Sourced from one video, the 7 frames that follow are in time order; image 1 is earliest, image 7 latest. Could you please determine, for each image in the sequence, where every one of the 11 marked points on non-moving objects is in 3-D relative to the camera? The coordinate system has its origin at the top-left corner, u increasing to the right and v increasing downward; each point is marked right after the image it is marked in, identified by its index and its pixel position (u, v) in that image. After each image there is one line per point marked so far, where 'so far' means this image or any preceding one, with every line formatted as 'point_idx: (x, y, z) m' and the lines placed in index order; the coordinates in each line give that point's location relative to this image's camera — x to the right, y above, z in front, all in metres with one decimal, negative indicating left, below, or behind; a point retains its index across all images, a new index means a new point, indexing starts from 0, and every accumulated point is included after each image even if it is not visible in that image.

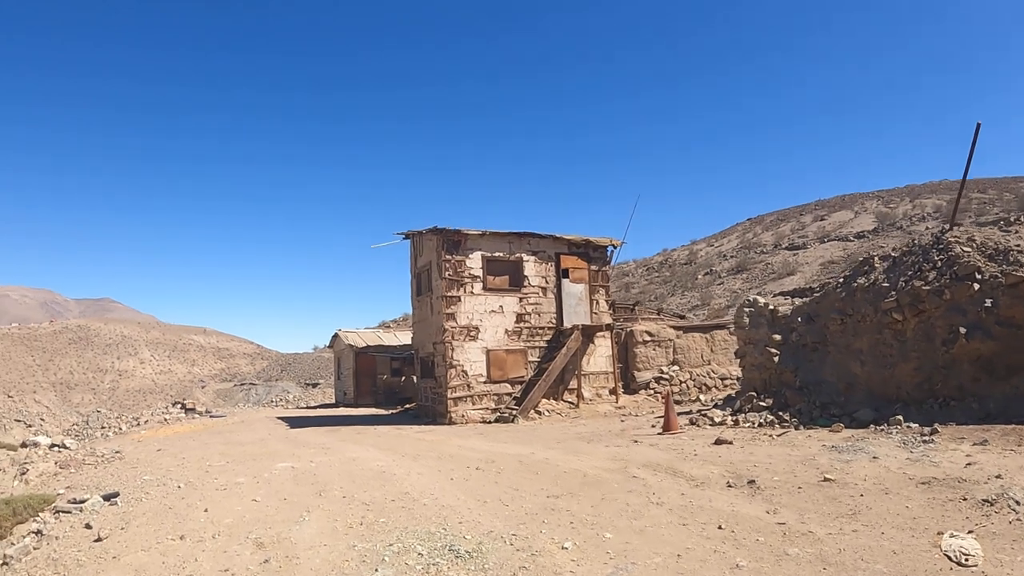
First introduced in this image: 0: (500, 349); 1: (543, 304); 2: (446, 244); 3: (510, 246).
0: (-0.2, -1.6, +17.8) m
1: (+1.0, -0.5, +19.0) m
2: (-1.6, +1.2, +17.5) m
3: (+0.1, +1.2, +18.6) m
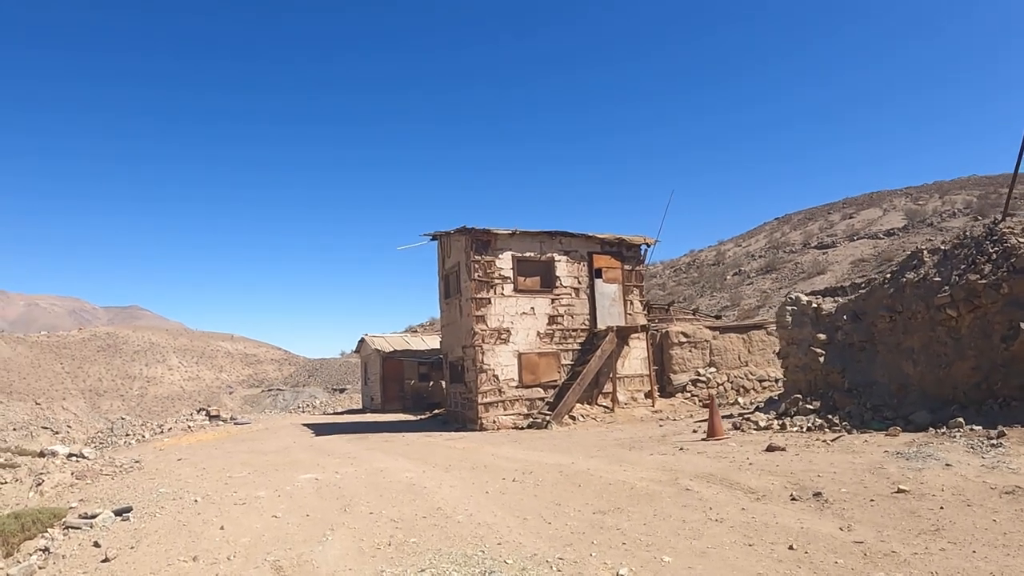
0: (+0.6, -1.7, +17.2) m
1: (+1.8, -0.5, +18.3) m
2: (-0.8, +1.1, +17.0) m
3: (+0.9, +1.1, +18.0) m
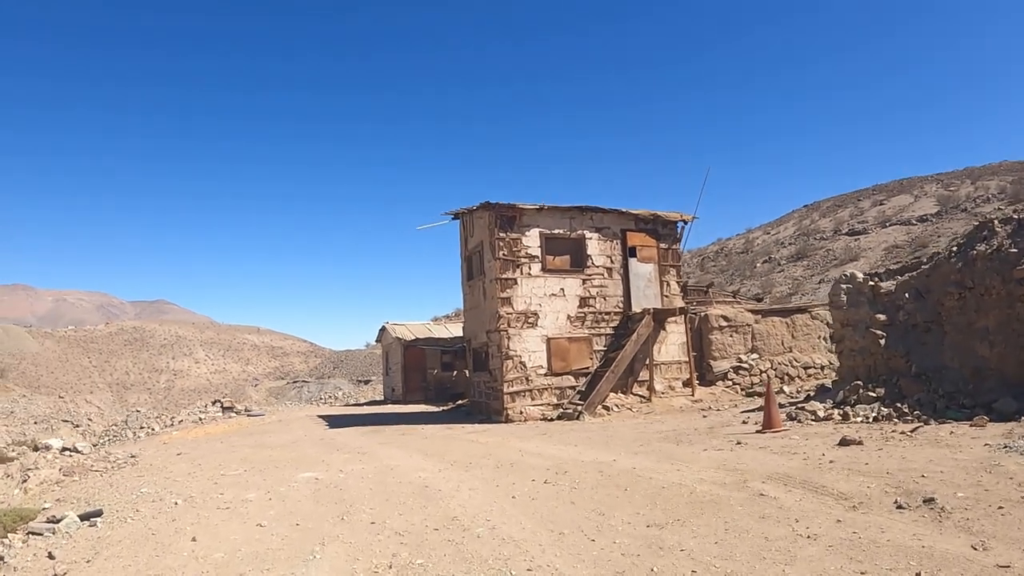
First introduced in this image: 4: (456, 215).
0: (+1.2, -1.2, +15.9) m
1: (+2.5, 0.0, +16.9) m
2: (-0.2, +1.6, +15.6) m
3: (+1.5, +1.6, +16.6) m
4: (-1.4, +1.9, +17.2) m
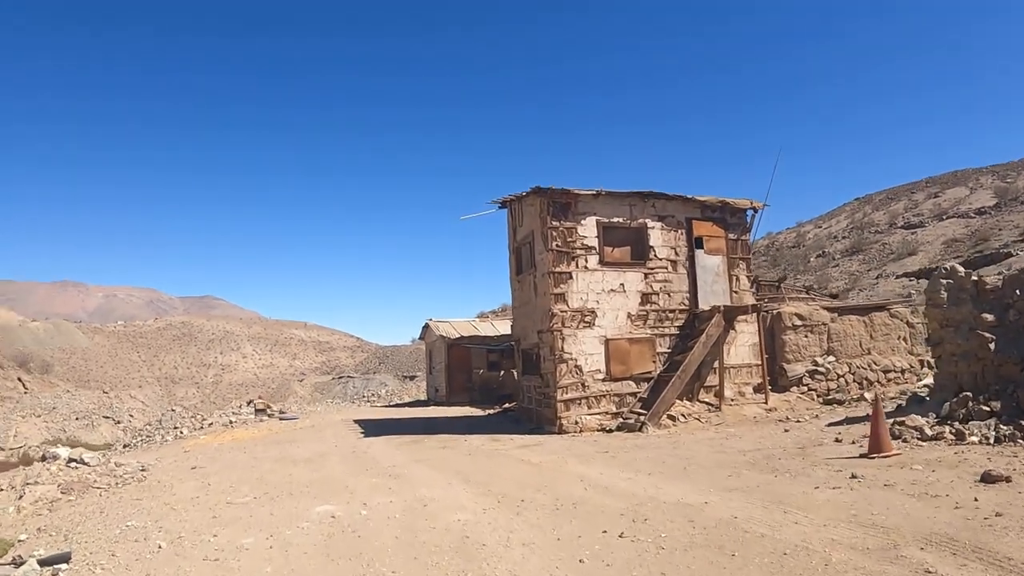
0: (+2.4, -1.1, +14.2) m
1: (+3.7, +0.1, +15.1) m
2: (+0.9, +1.7, +14.0) m
3: (+2.7, +1.7, +14.9) m
4: (-0.2, +2.0, +15.7) m
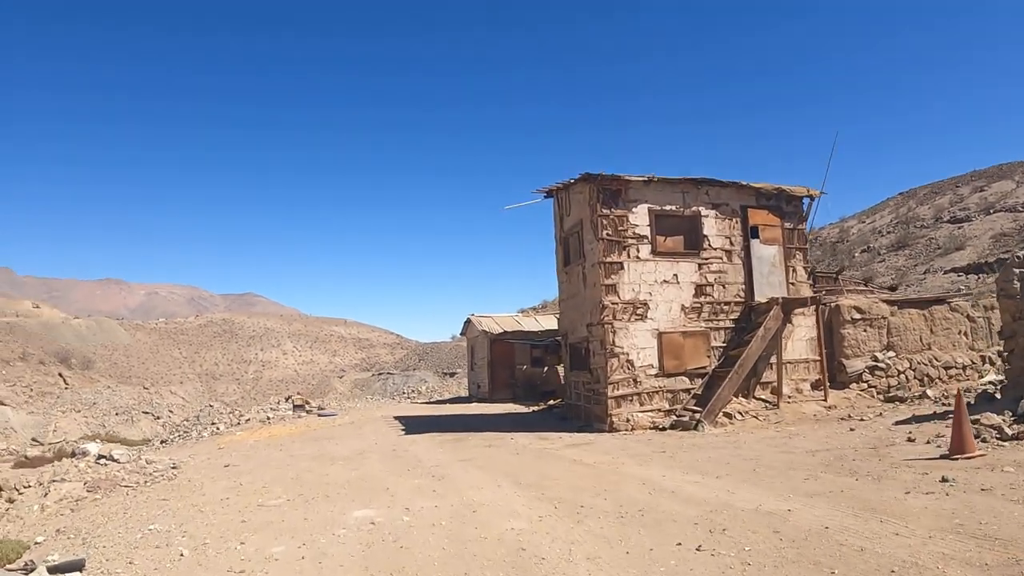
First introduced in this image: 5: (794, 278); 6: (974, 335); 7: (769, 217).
0: (+3.2, -0.9, +13.5) m
1: (+4.6, +0.3, +14.3) m
2: (+1.8, +1.9, +13.4) m
3: (+3.6, +1.9, +14.1) m
4: (+0.7, +2.2, +15.0) m
5: (+6.5, +0.2, +15.4) m
6: (+12.5, -1.2, +18.1) m
7: (+5.8, +1.6, +15.1) m
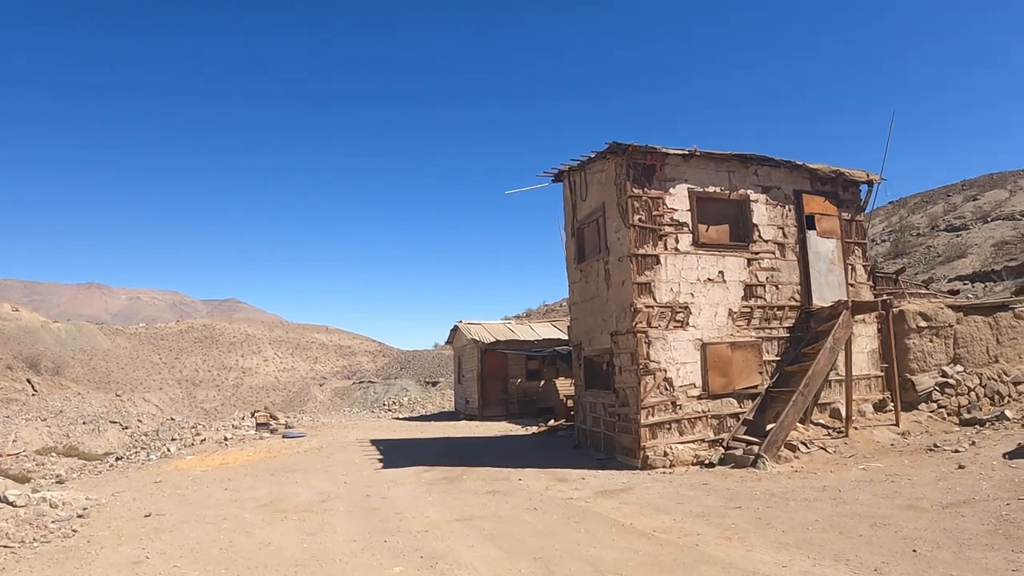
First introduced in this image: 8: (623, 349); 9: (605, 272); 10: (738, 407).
0: (+3.4, -0.9, +10.8) m
1: (+4.7, +0.3, +11.7) m
2: (+1.9, +1.9, +10.8) m
3: (+3.7, +1.9, +11.5) m
4: (+0.9, +2.2, +12.5) m
5: (+6.6, +0.2, +12.8) m
6: (+12.7, -1.3, +15.4) m
7: (+5.9, +1.6, +12.5) m
8: (+1.7, -1.0, +10.7) m
9: (+1.5, +0.3, +11.4) m
10: (+3.7, -1.9, +10.8) m
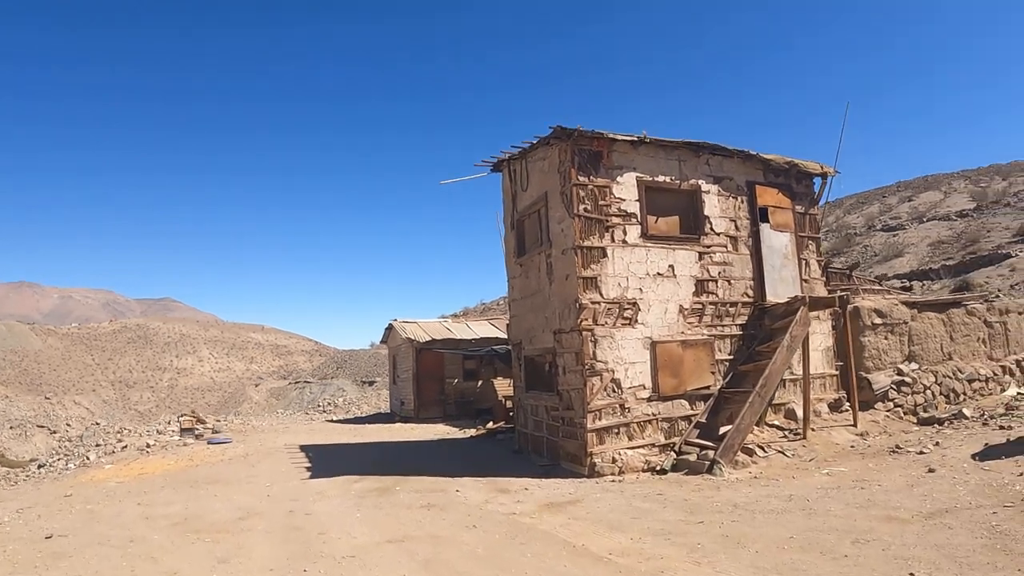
0: (+2.4, -0.8, +10.2) m
1: (+3.7, +0.4, +11.2) m
2: (+1.0, +2.0, +10.1) m
3: (+2.7, +2.0, +10.9) m
4: (-0.2, +2.2, +11.7) m
5: (+5.5, +0.3, +12.3) m
6: (+11.5, -1.2, +15.2) m
7: (+4.9, +1.7, +12.0) m
8: (+0.8, -0.9, +10.0) m
9: (+0.5, +0.4, +10.7) m
10: (+2.7, -1.8, +10.2) m
